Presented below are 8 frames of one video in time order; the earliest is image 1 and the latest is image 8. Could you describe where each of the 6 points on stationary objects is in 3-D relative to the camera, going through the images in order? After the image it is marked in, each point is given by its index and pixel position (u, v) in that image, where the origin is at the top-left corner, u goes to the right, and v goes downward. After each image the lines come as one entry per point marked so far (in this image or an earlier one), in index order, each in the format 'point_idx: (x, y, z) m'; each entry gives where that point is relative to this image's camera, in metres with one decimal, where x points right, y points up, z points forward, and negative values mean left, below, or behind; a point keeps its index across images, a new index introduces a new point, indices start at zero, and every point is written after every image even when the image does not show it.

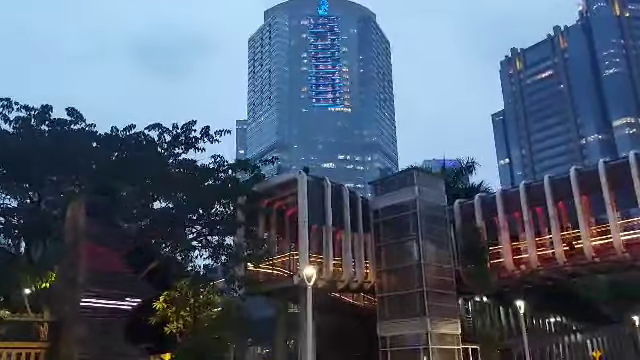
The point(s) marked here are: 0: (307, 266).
0: (-0.4, -3.1, +19.7) m
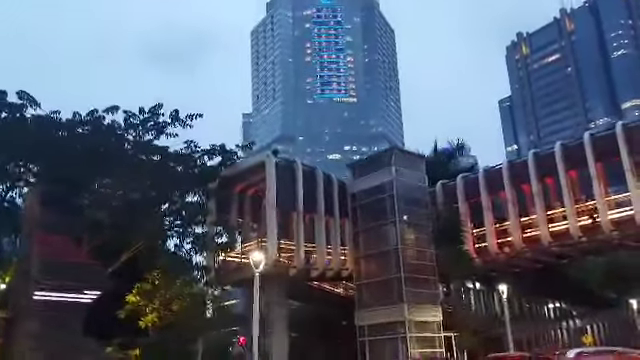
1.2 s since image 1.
0: (-2.1, -2.4, +18.1) m
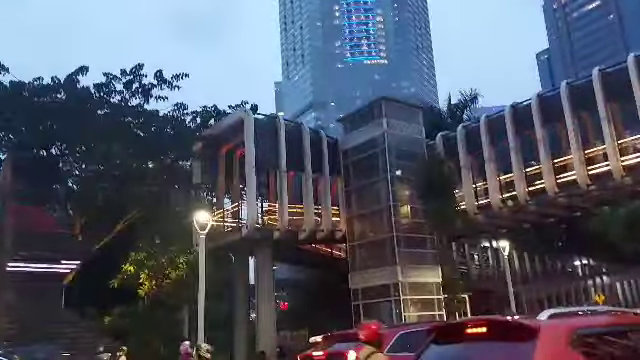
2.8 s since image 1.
0: (-3.5, -1.0, +16.4) m
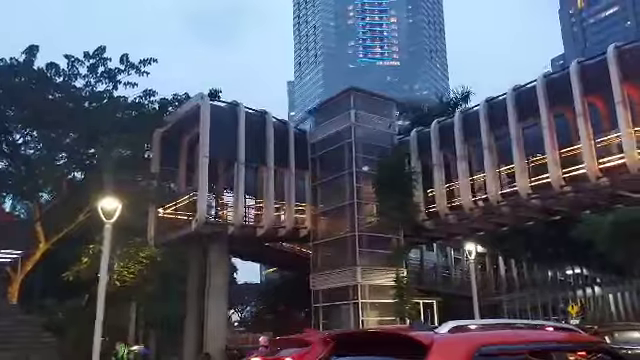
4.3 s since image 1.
0: (-5.6, -0.5, +14.9) m
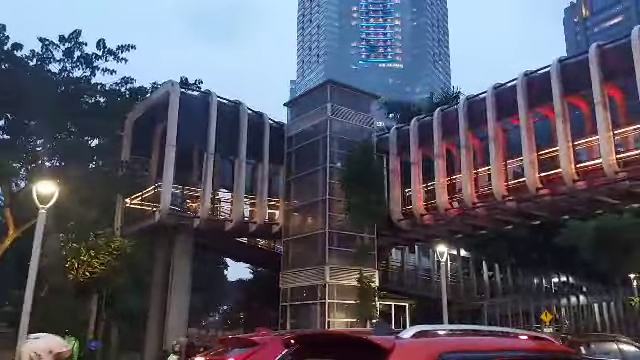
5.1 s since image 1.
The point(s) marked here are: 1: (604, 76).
0: (-6.9, 0.0, +14.0) m
1: (+10.2, +3.7, +19.9) m
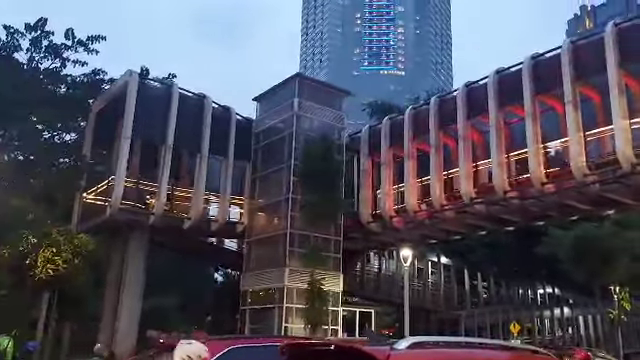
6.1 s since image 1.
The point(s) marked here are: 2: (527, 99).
0: (-8.5, +0.3, +12.9) m
1: (+8.7, +3.6, +18.8) m
2: (+7.4, +2.9, +19.8) m
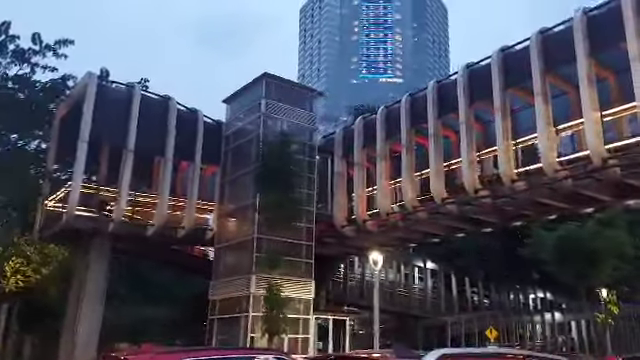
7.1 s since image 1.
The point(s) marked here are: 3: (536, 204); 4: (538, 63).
0: (-9.8, +0.3, +12.0) m
1: (+7.3, +3.7, +17.9) m
2: (+6.0, +3.0, +18.8) m
3: (+7.8, -0.9, +19.7) m
4: (+7.1, +3.8, +17.8) m
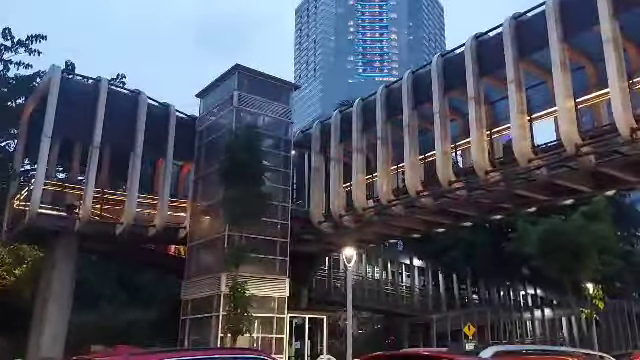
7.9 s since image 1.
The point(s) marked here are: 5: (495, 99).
0: (-10.9, +0.4, +11.3) m
1: (+6.2, +4.0, +17.3) m
2: (+4.9, +3.2, +18.2) m
3: (+6.7, -0.6, +19.0) m
4: (+6.0, +4.1, +17.2) m
5: (+6.2, +2.9, +19.5) m
